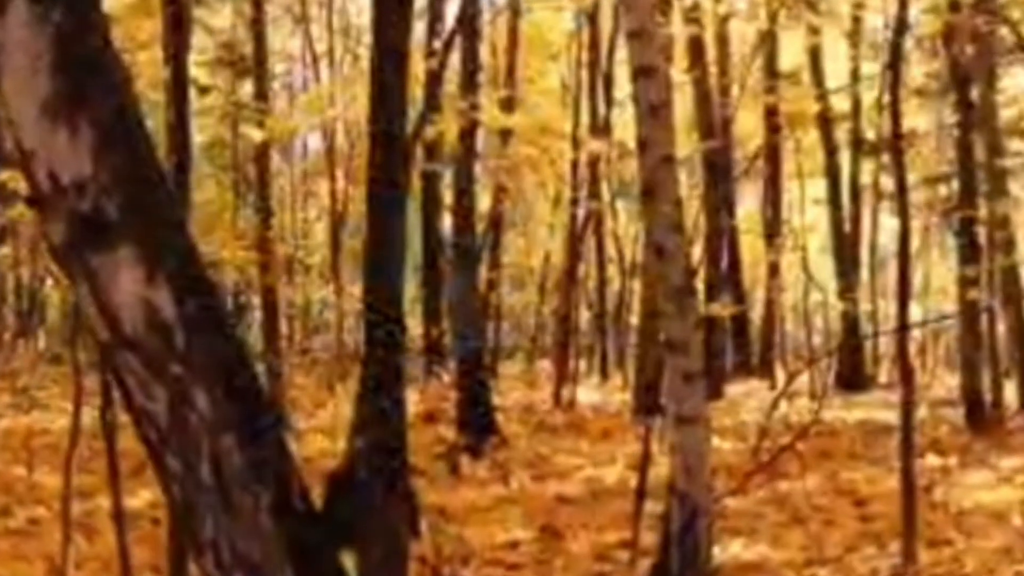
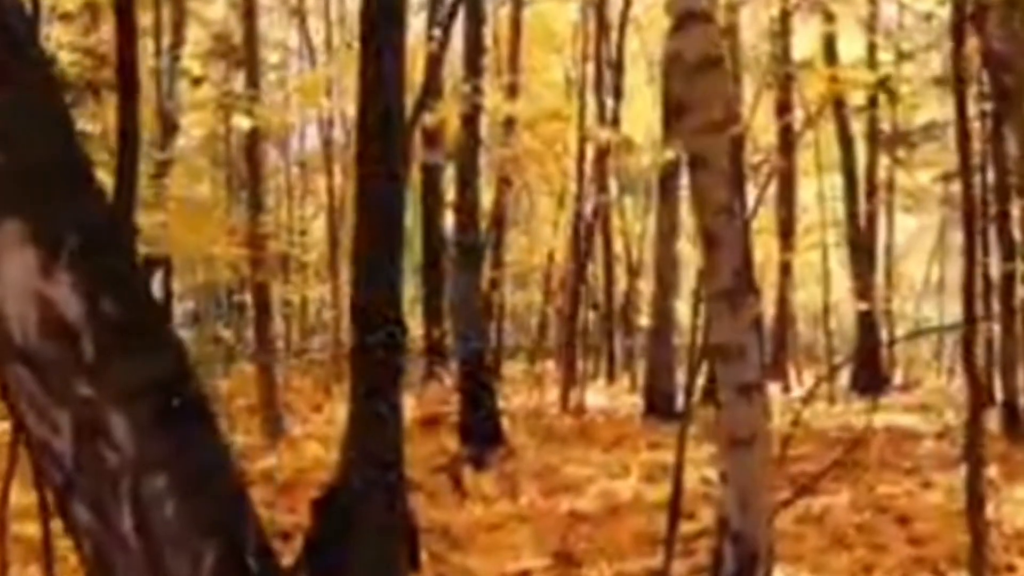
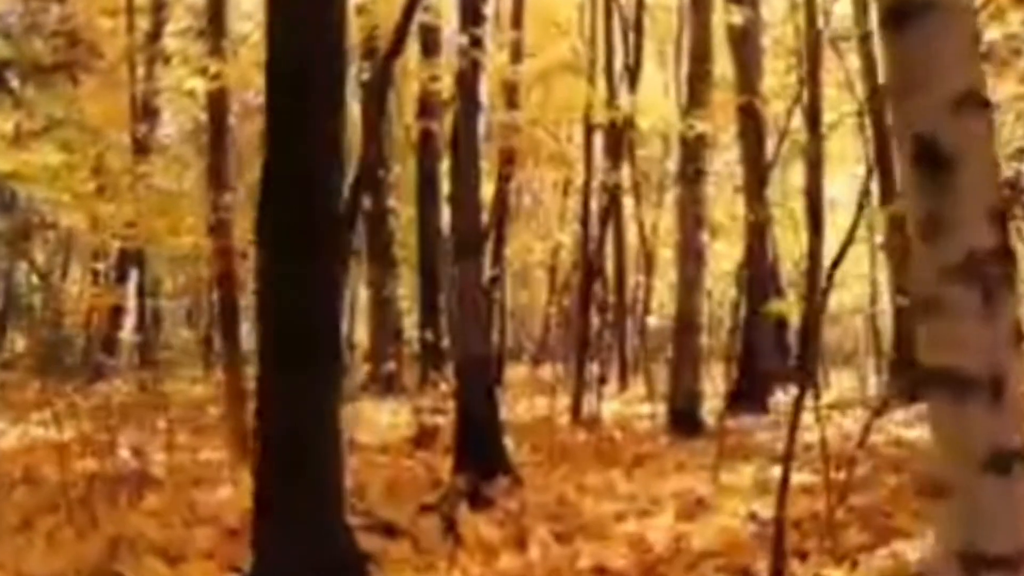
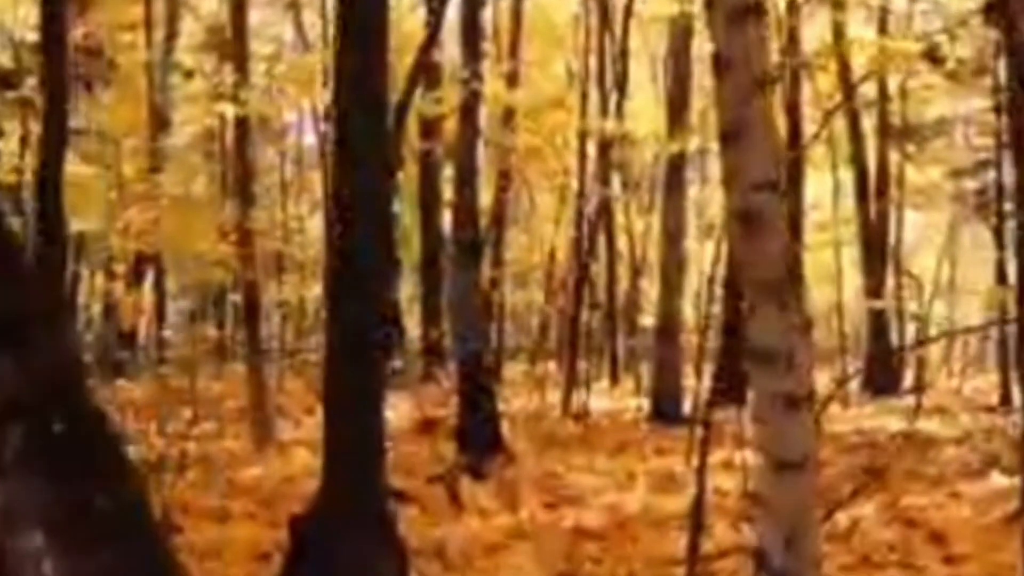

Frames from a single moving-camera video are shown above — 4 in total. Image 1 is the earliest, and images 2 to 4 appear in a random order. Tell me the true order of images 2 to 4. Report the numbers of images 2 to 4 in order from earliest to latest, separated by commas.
2, 4, 3
